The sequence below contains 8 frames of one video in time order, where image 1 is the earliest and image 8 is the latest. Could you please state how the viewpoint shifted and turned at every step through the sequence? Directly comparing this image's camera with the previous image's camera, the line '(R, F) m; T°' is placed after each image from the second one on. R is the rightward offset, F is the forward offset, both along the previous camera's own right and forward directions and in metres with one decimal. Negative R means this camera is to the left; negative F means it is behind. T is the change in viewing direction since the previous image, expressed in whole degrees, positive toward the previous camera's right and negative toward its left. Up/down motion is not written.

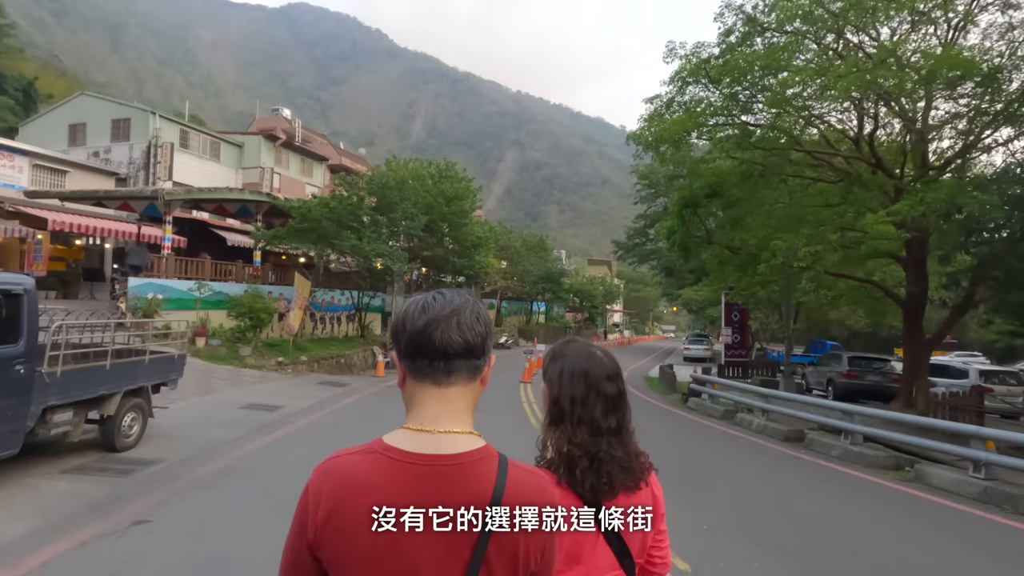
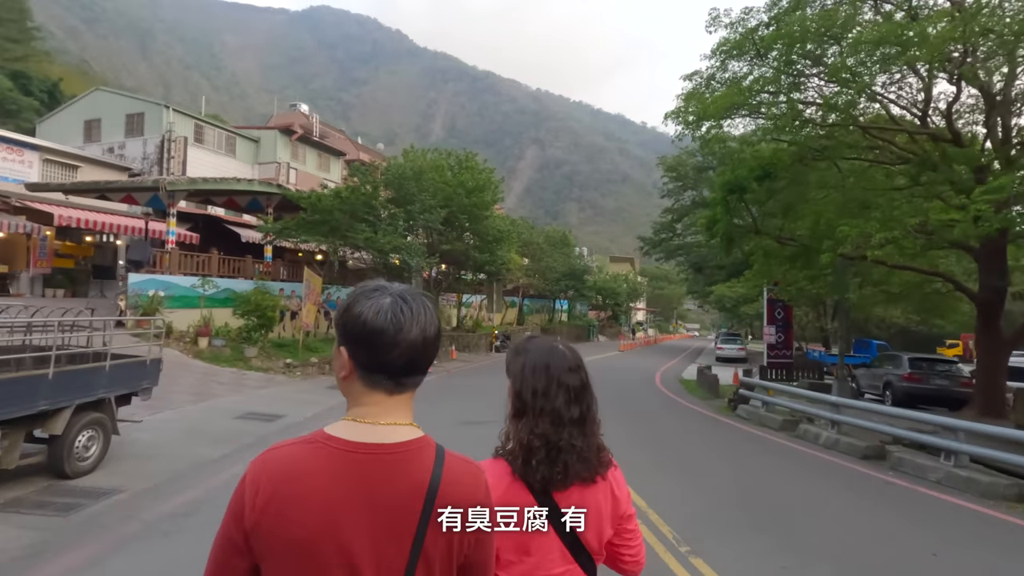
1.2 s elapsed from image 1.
(-0.2, +1.3) m; -2°
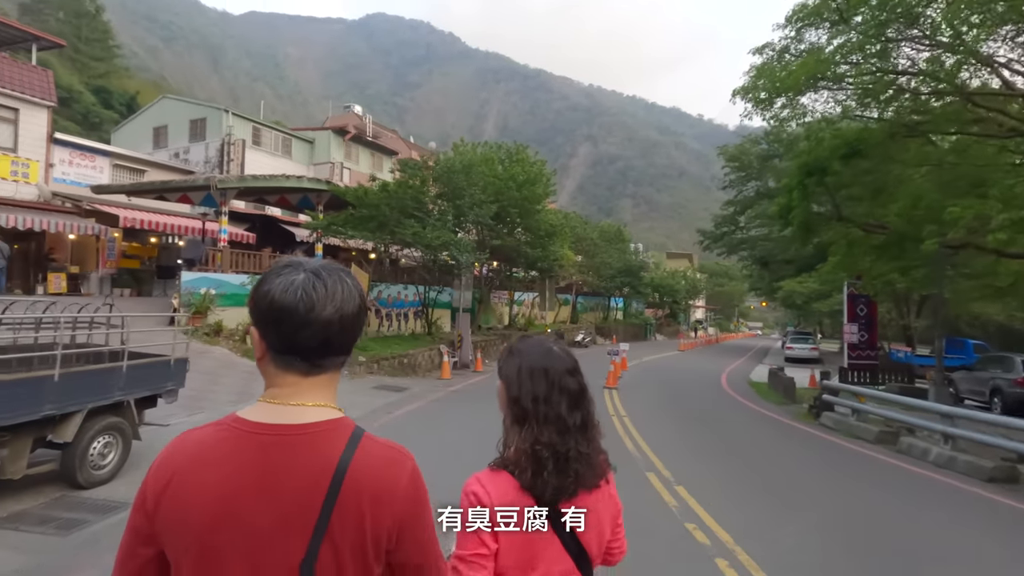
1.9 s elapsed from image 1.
(0.0, +0.8) m; -6°
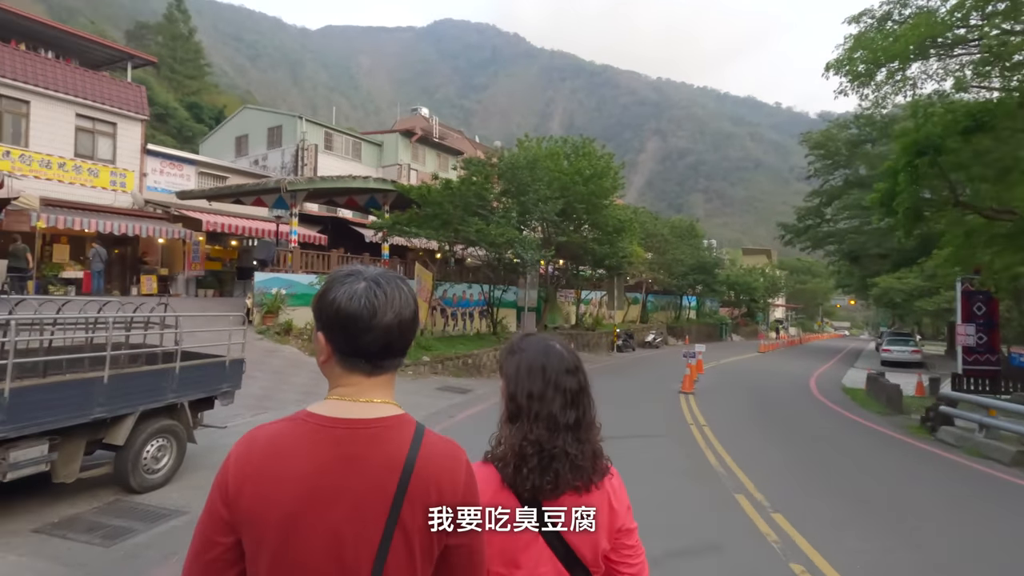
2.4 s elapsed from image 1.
(0.0, +0.5) m; -7°
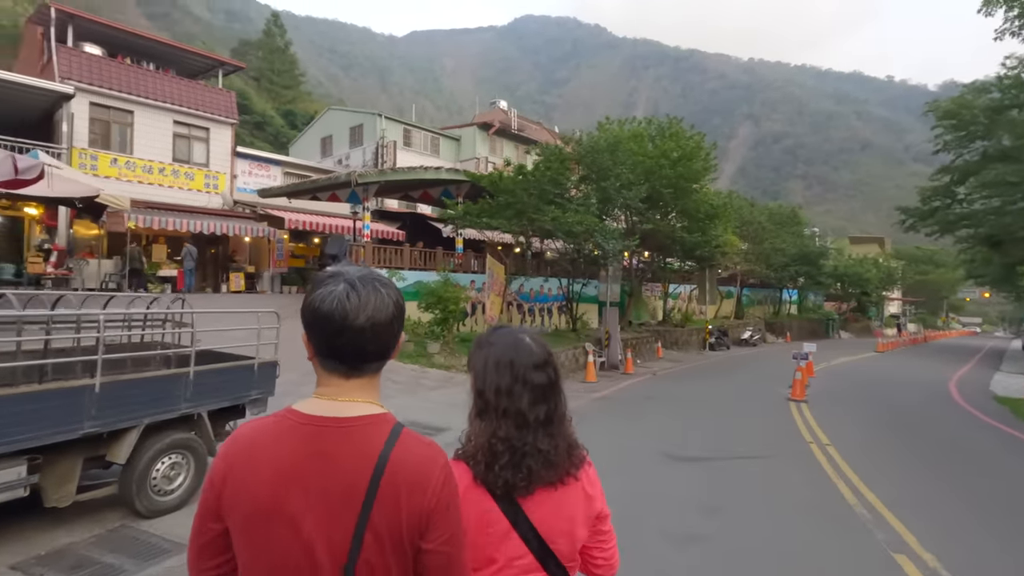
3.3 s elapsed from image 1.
(+0.1, +1.1) m; -9°
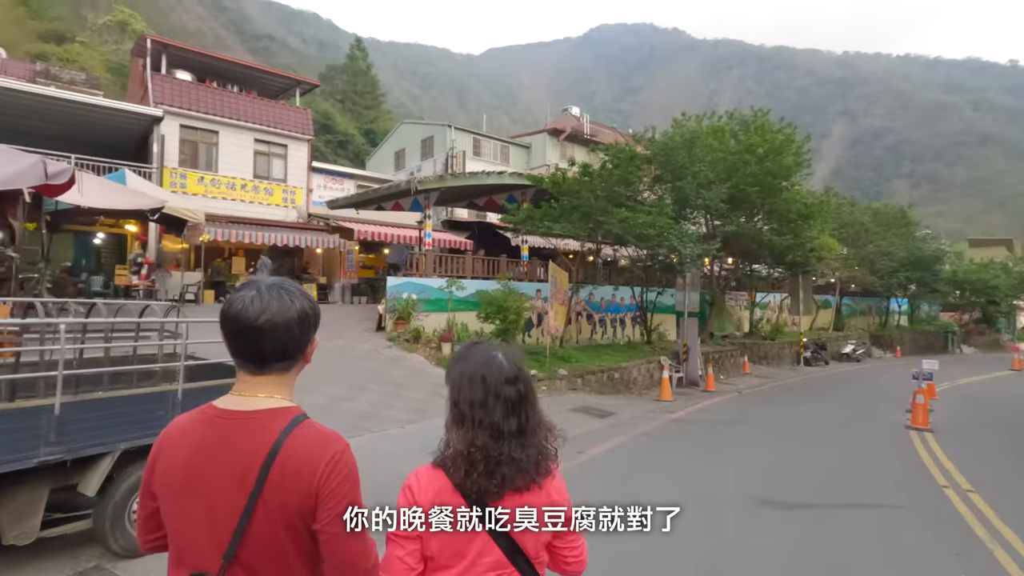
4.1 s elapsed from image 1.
(+0.3, +0.9) m; -8°
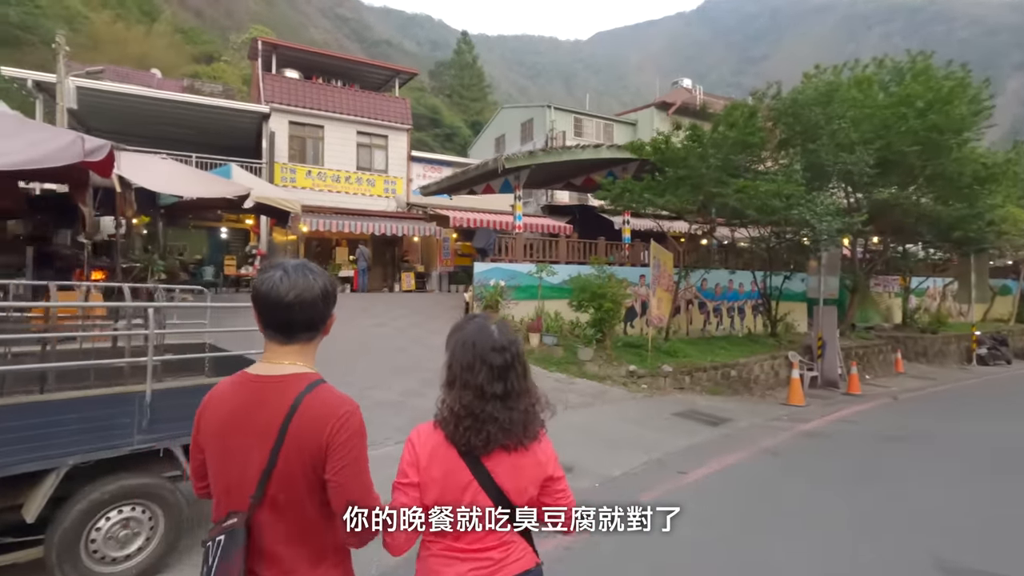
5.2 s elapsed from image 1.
(+0.3, +1.2) m; -12°
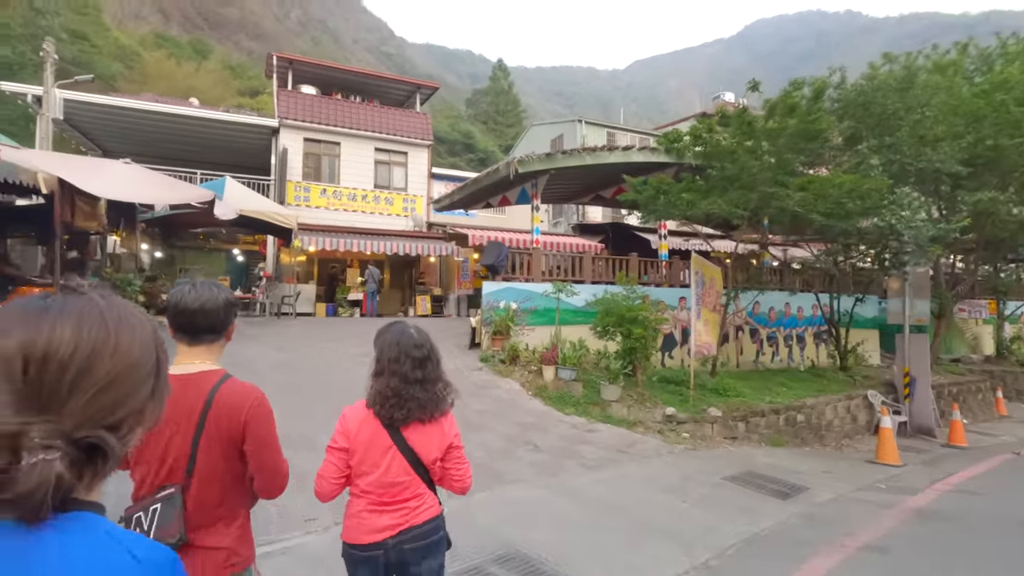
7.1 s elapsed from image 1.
(+0.5, +1.8) m; -4°
